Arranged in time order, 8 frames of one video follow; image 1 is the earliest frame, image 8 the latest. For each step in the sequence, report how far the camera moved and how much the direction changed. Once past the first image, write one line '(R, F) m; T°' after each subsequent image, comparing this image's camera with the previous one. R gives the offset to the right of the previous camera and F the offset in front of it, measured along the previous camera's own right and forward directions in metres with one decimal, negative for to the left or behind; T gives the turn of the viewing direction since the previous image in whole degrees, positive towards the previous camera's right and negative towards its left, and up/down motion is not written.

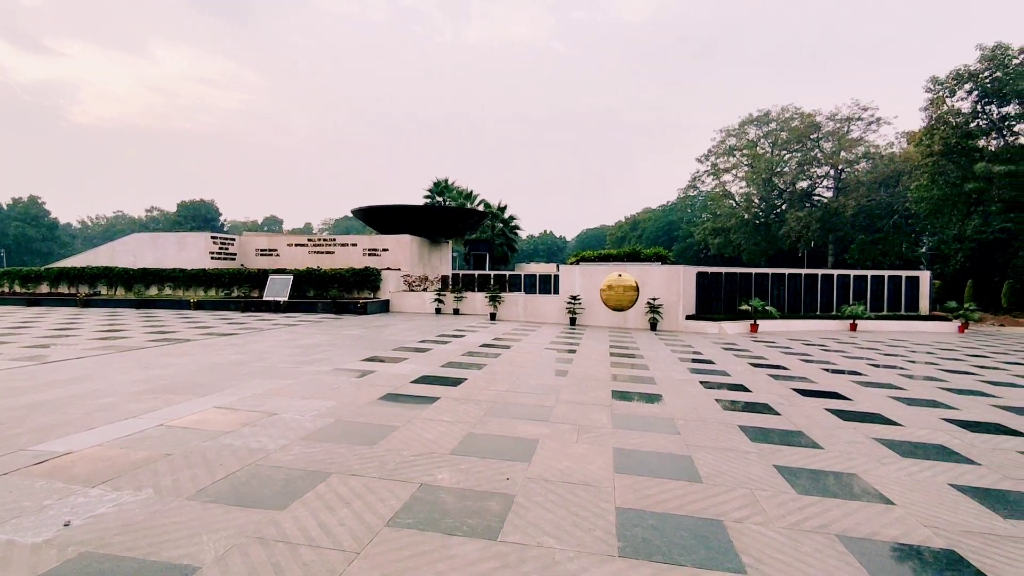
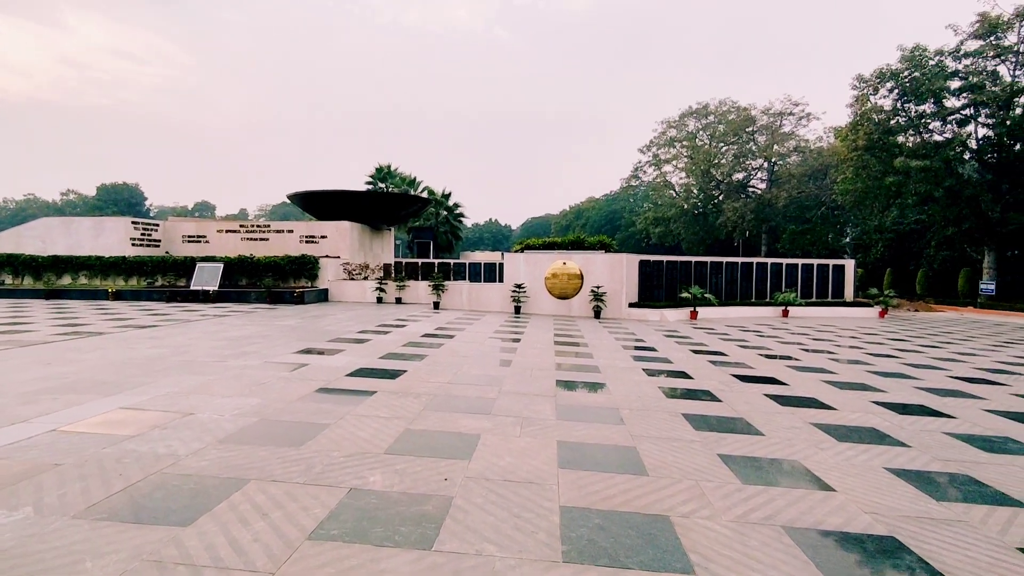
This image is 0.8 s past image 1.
(0.0, +0.2) m; +6°
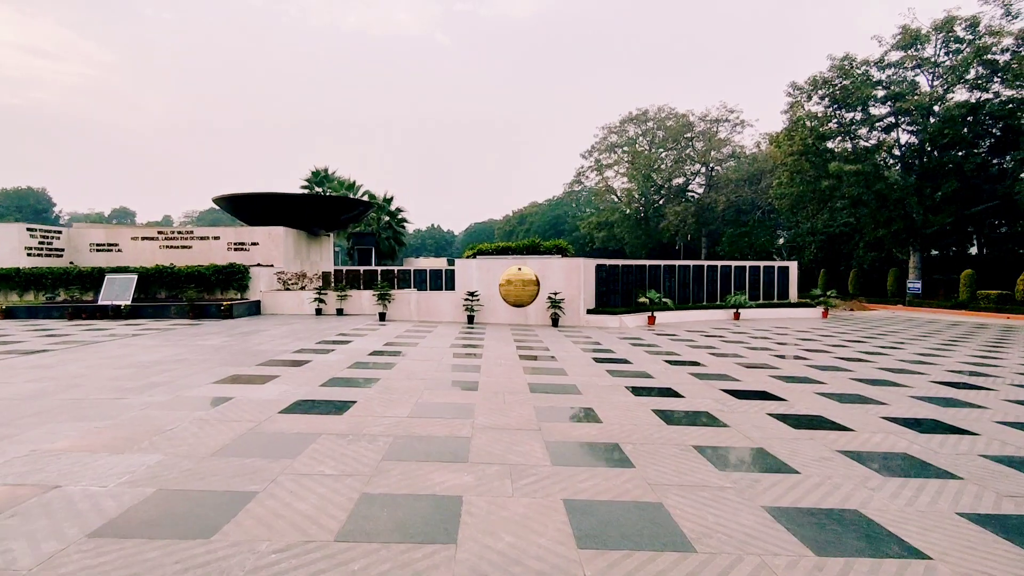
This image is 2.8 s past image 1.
(-0.2, +0.9) m; +6°
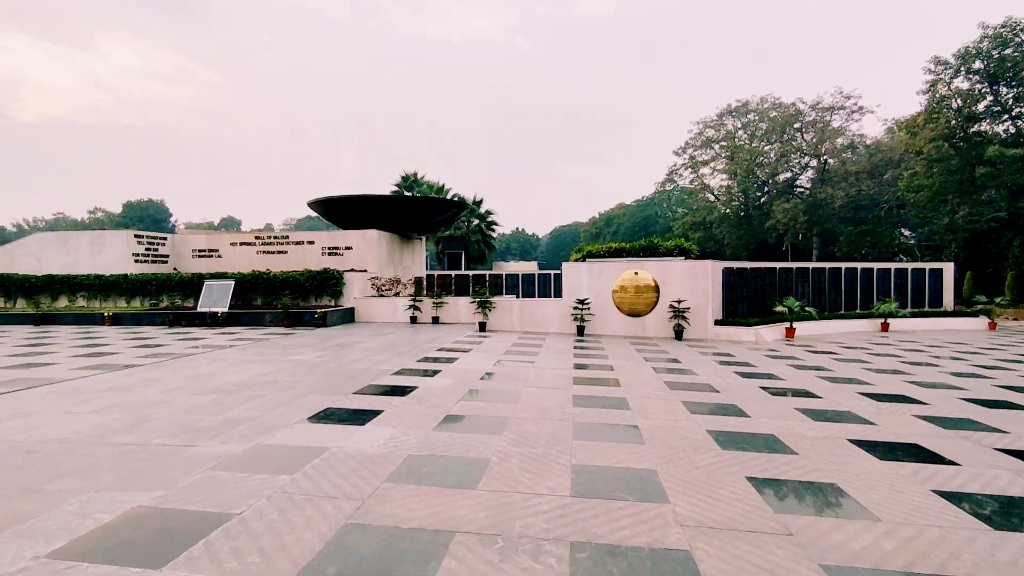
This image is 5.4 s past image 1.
(-0.7, +1.5) m; -8°
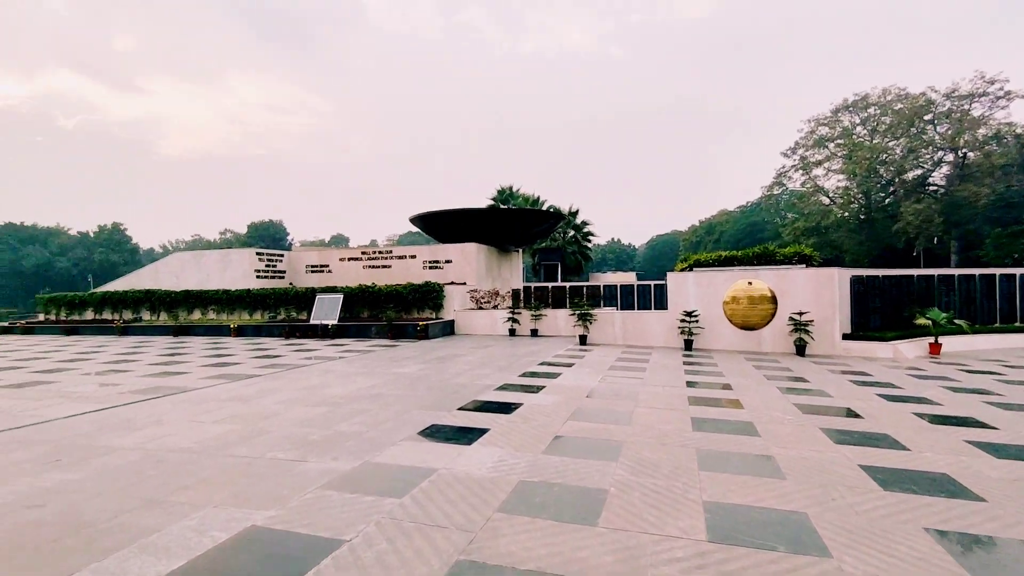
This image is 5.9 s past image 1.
(-0.1, +0.3) m; -10°
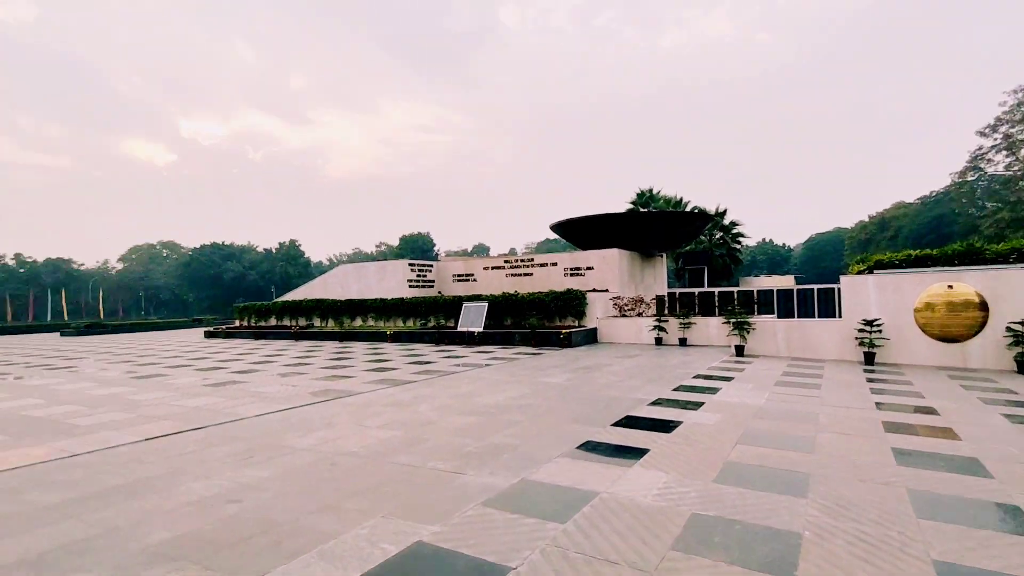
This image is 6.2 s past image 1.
(-0.2, +0.2) m; -14°
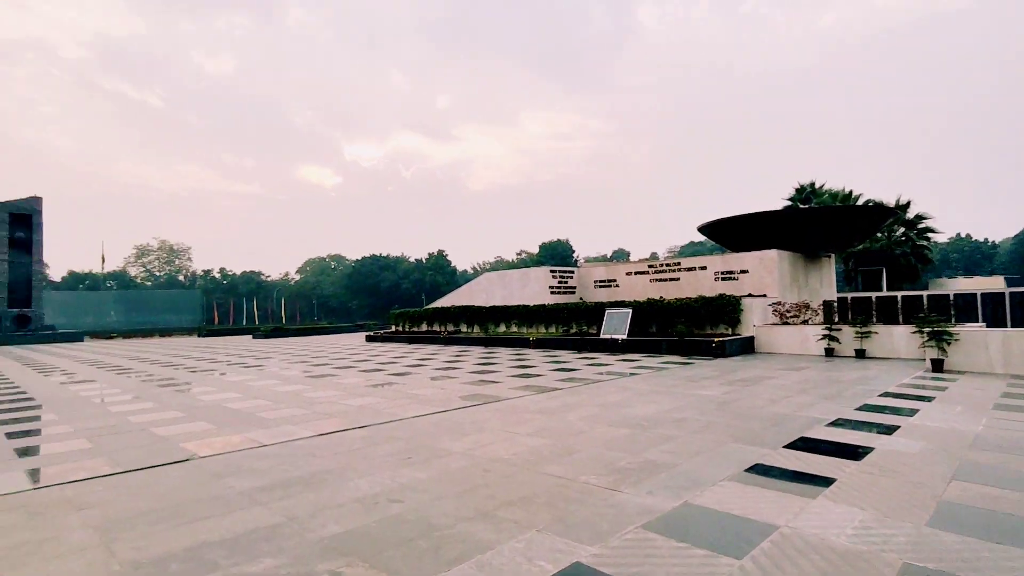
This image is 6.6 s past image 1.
(-0.1, +0.2) m; -14°
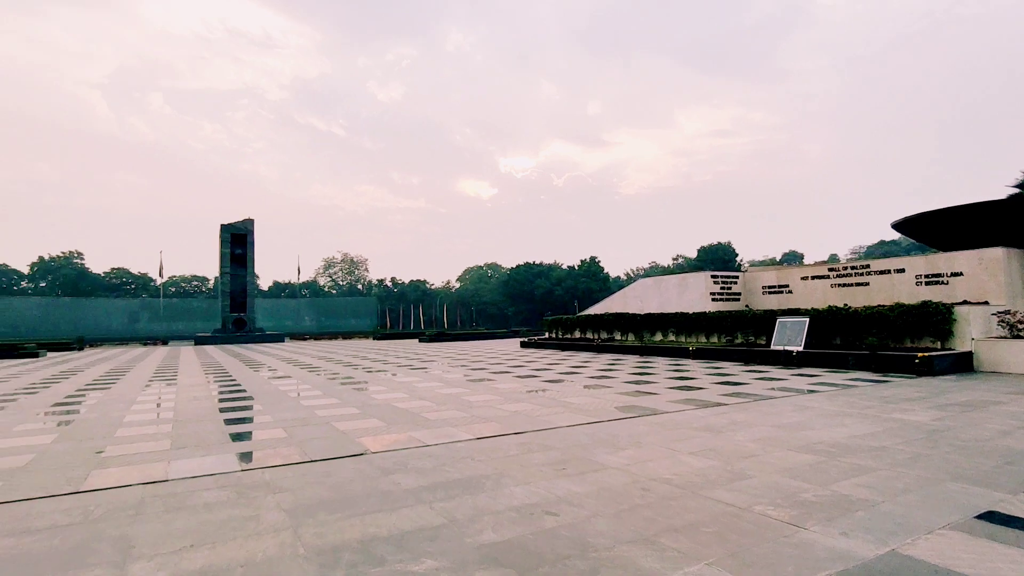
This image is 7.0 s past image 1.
(0.0, +0.2) m; -15°
